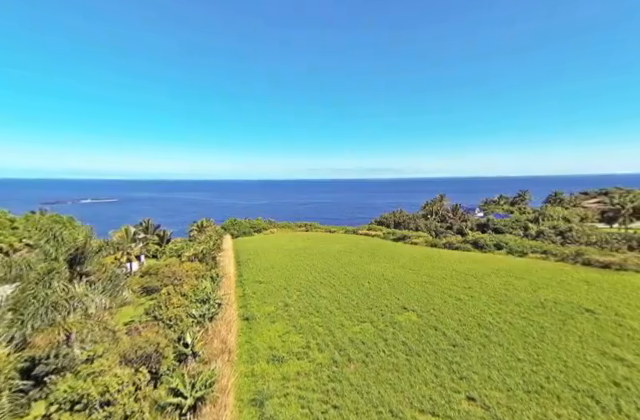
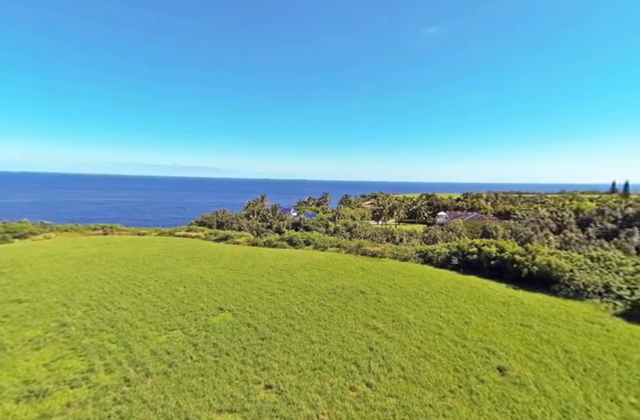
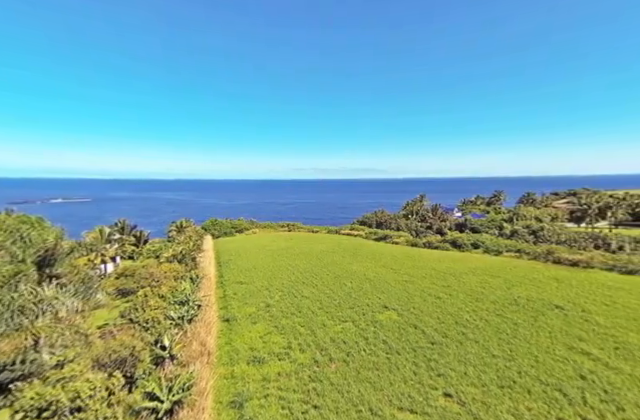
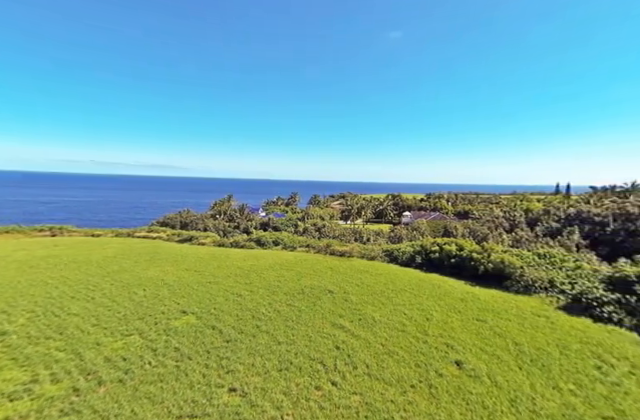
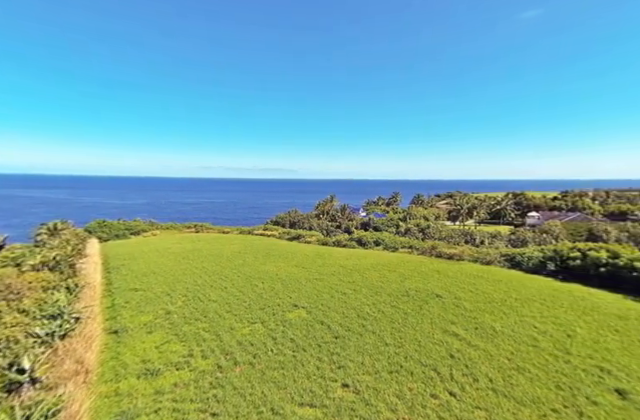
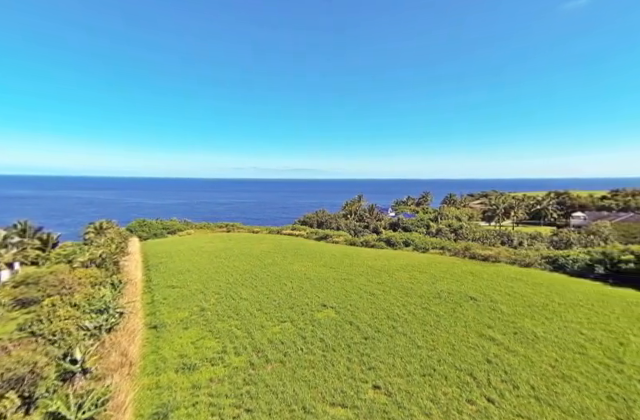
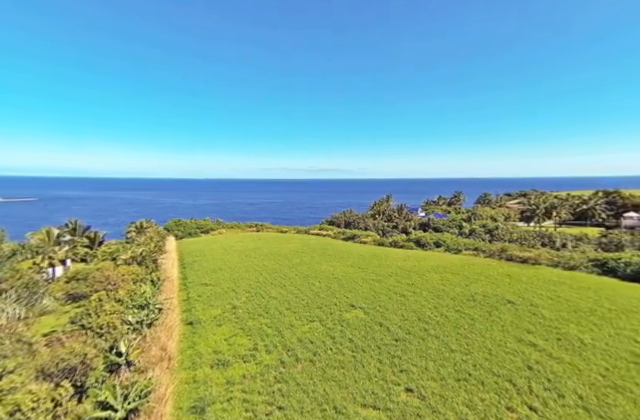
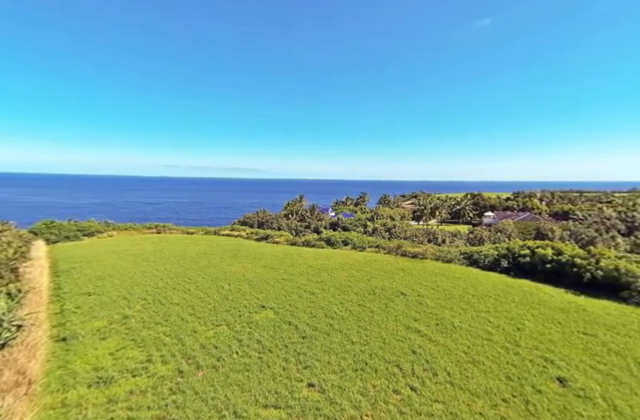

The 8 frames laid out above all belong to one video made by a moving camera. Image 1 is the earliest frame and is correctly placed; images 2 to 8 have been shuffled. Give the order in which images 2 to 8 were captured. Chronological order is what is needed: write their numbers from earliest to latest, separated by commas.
3, 7, 6, 5, 8, 2, 4
